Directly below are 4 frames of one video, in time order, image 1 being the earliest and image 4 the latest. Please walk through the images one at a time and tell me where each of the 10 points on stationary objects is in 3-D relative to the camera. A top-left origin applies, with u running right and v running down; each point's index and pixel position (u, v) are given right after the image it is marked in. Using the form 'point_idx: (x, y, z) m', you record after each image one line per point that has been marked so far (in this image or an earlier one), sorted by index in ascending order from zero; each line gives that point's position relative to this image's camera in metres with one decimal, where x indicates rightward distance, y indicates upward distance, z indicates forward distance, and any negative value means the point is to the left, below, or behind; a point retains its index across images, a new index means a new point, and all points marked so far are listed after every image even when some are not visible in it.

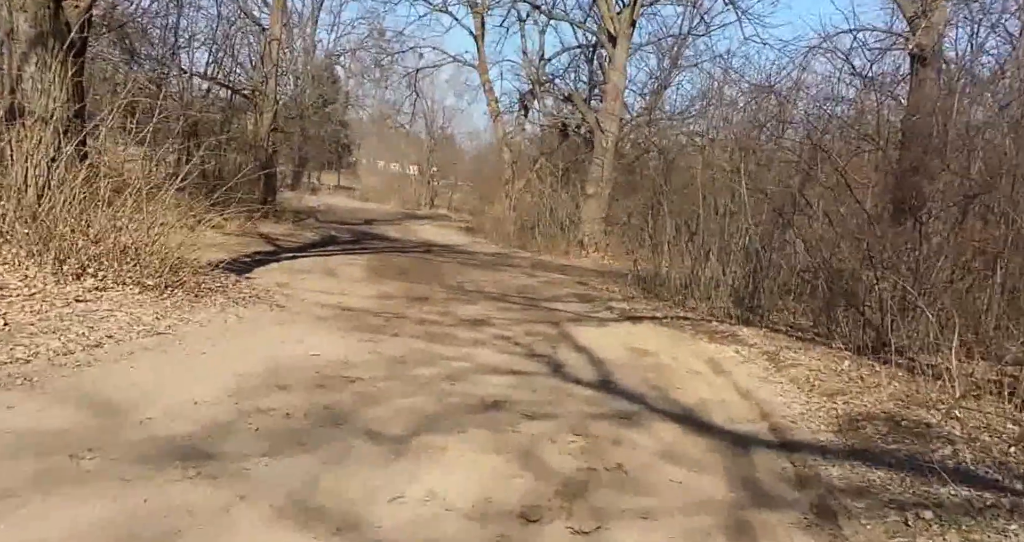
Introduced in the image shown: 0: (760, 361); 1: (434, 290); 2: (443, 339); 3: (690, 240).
0: (+2.2, -0.8, +8.8) m
1: (-1.1, -0.3, +15.1) m
2: (-0.6, -0.6, +9.3) m
3: (+2.5, +0.4, +13.8) m
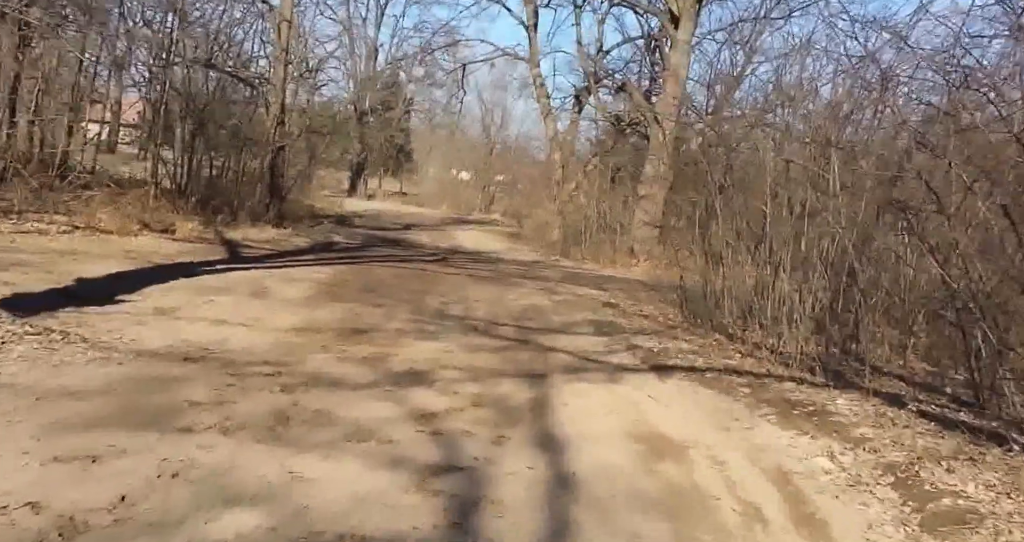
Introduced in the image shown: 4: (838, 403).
0: (+1.7, -1.0, +4.5) m
1: (-1.2, -0.5, +11.0) m
2: (-1.1, -0.8, +5.2) m
3: (+2.3, +0.2, +9.5) m
4: (+2.2, -0.9, +6.8) m
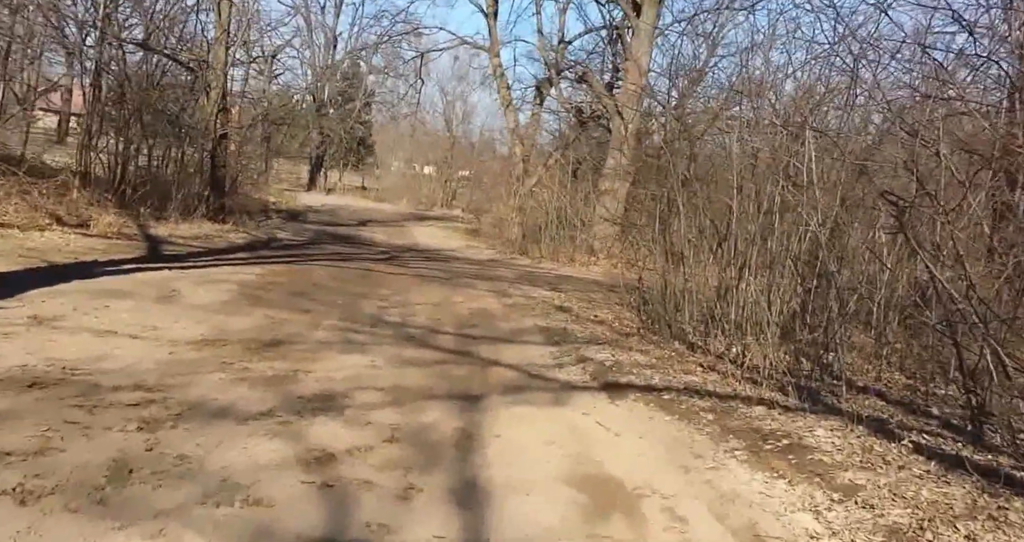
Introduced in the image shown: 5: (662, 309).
0: (+1.3, -1.1, +3.4) m
1: (-1.8, -0.5, +9.8) m
2: (-1.5, -0.9, +4.0) m
3: (+1.7, +0.2, +8.5) m
4: (+1.8, -0.9, +5.7) m
5: (+1.4, -0.4, +9.1) m
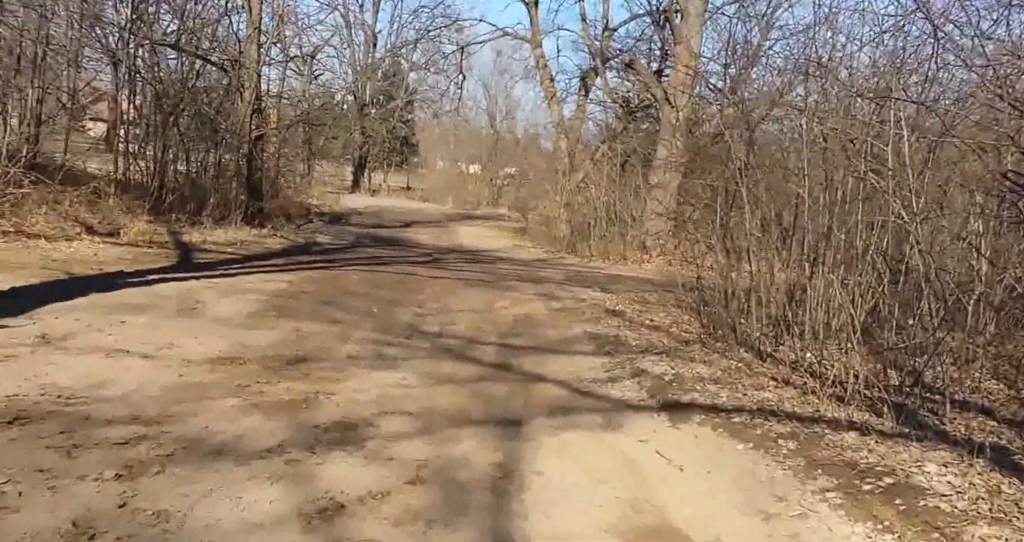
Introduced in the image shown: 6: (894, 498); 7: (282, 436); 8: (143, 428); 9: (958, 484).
0: (+1.4, -1.1, +2.5) m
1: (-1.4, -0.6, +9.1) m
2: (-1.4, -0.9, +3.3) m
3: (+2.1, +0.2, +7.6) m
4: (+2.0, -0.9, +4.8) m
5: (+1.8, -0.4, +8.3) m
6: (+1.7, -1.0, +4.5) m
7: (-1.2, -0.9, +5.3) m
8: (-1.9, -0.8, +5.2) m
9: (+2.1, -1.0, +4.7) m
